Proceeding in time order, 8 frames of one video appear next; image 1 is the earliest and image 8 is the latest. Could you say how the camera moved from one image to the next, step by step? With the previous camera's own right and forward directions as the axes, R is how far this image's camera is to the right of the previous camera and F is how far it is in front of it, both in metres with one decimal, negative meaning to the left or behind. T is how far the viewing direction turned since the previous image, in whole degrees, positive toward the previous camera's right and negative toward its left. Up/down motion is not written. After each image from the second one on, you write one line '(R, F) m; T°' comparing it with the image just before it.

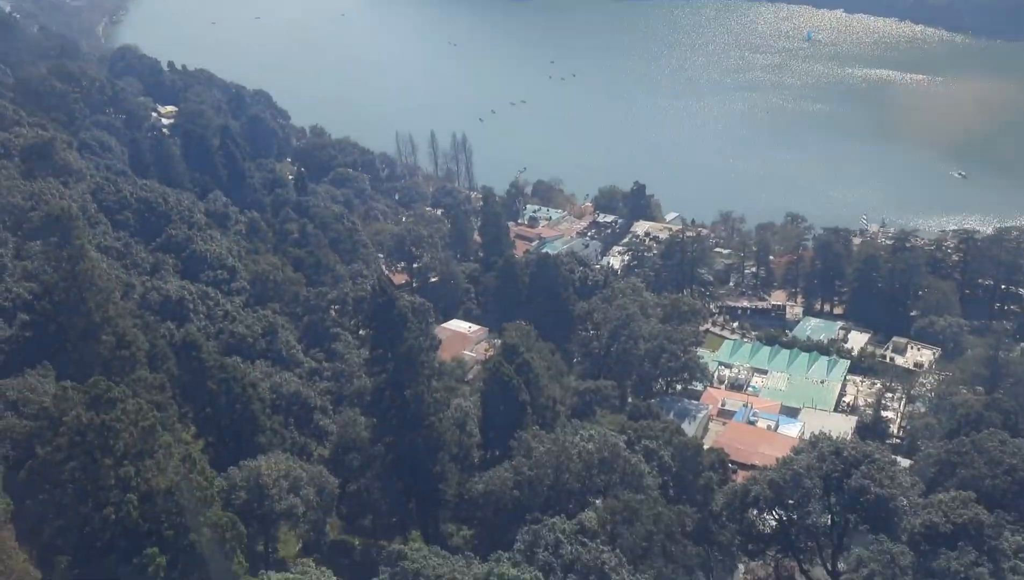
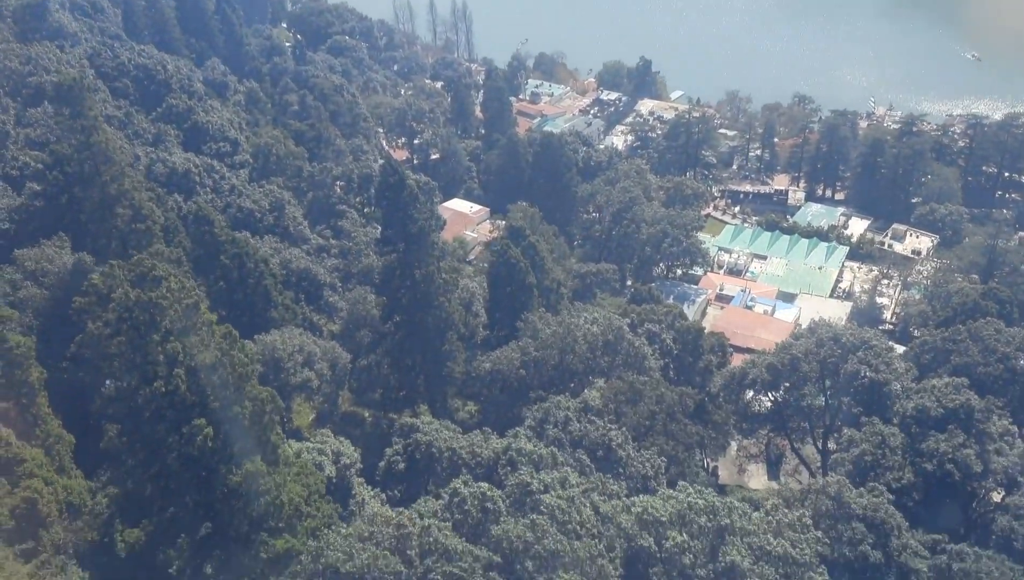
(-0.6, -0.2) m; 0°
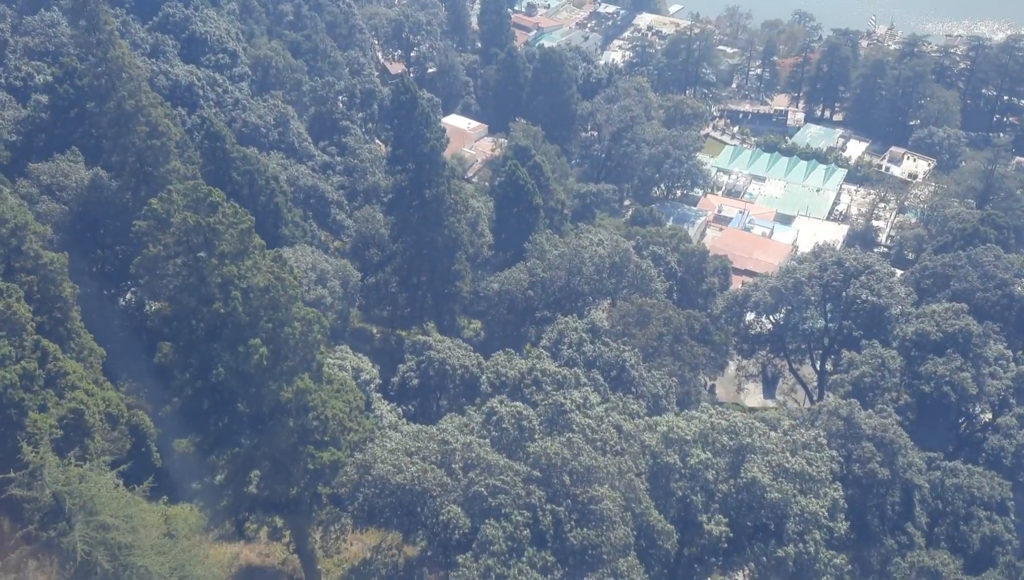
(-0.9, -0.4) m; +1°
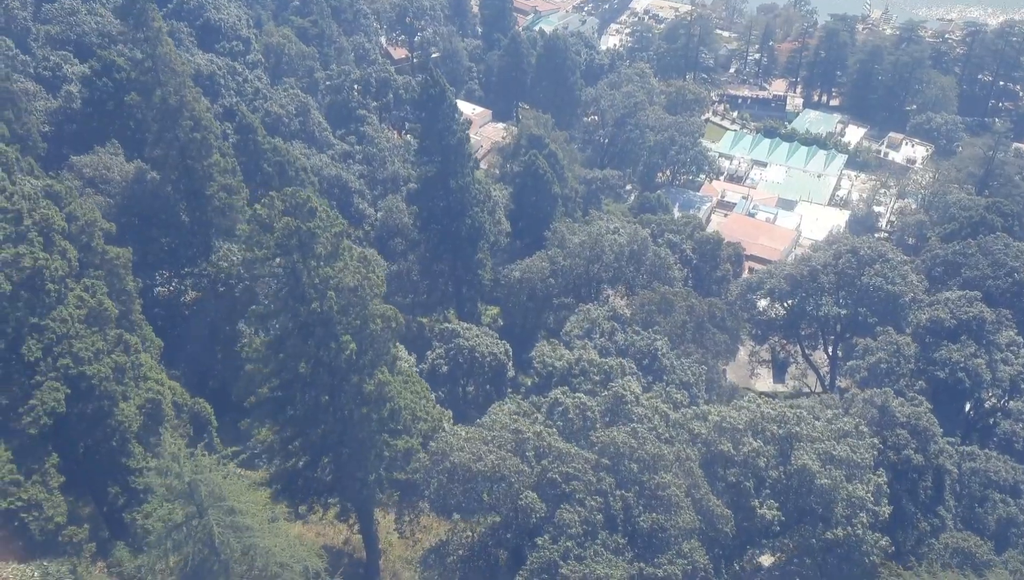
(-1.5, -0.8) m; +1°
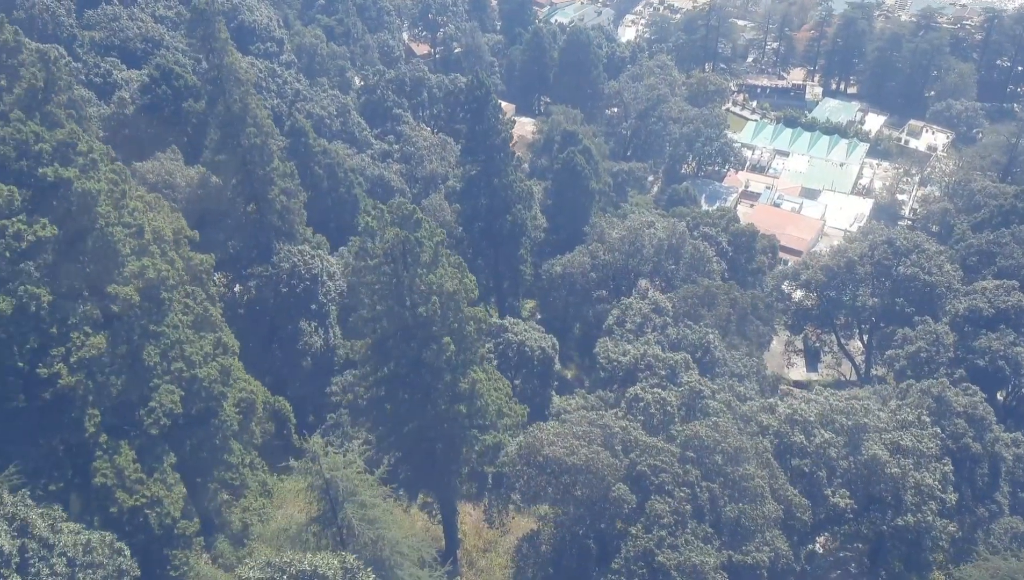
(-1.5, -0.8) m; -1°
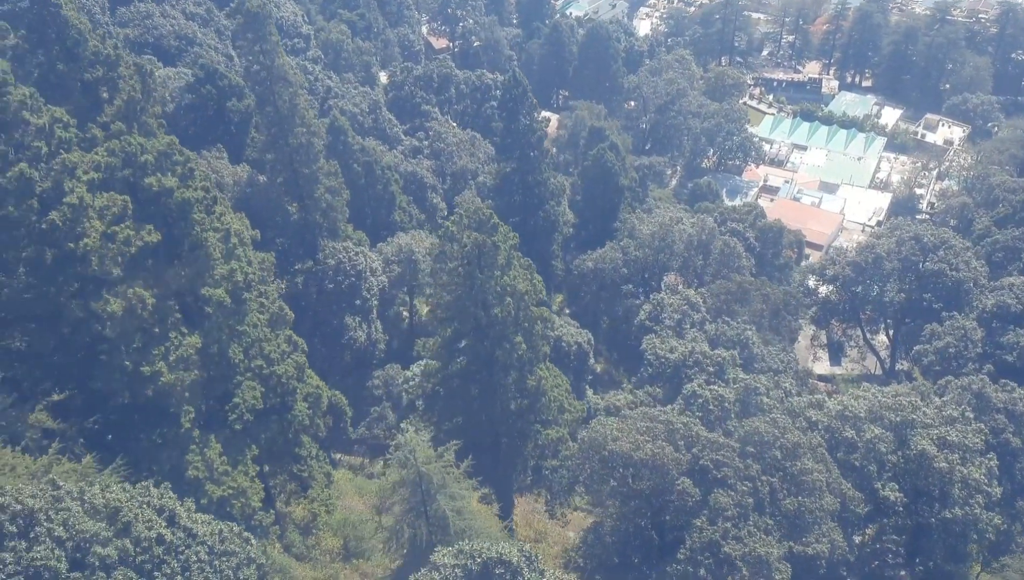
(-1.2, -0.6) m; 0°
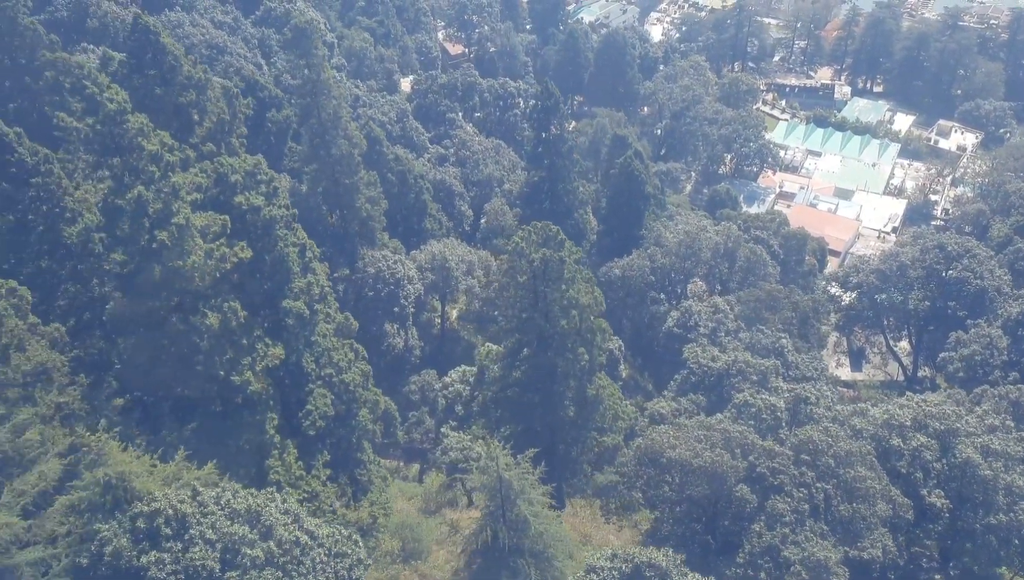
(-1.2, -0.6) m; 0°
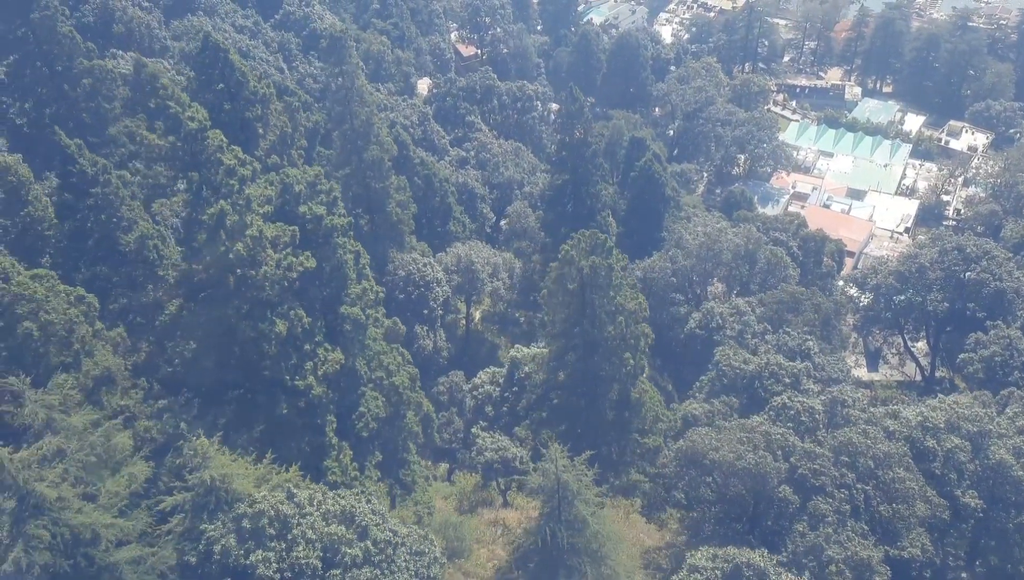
(-0.9, -0.5) m; 0°
